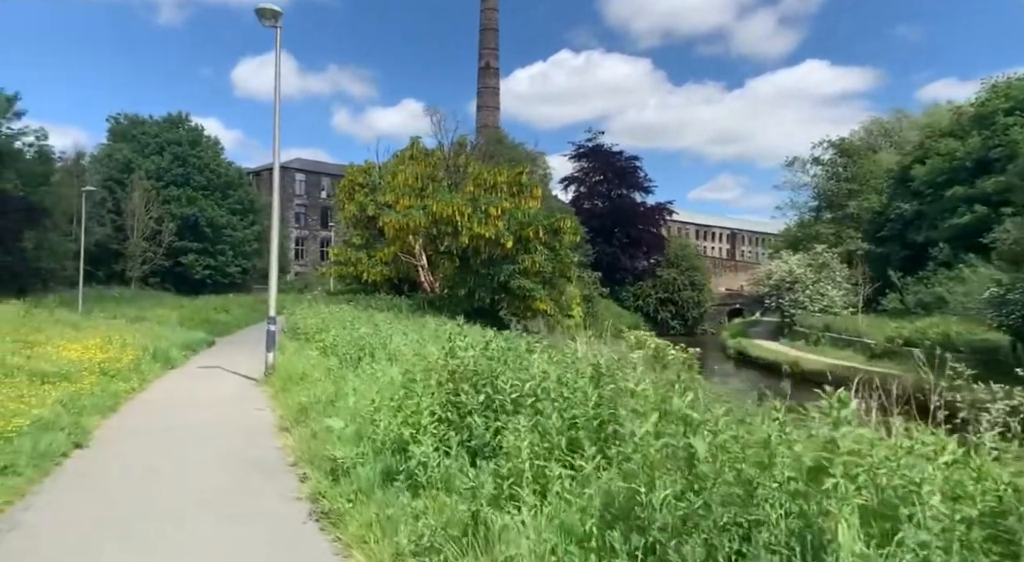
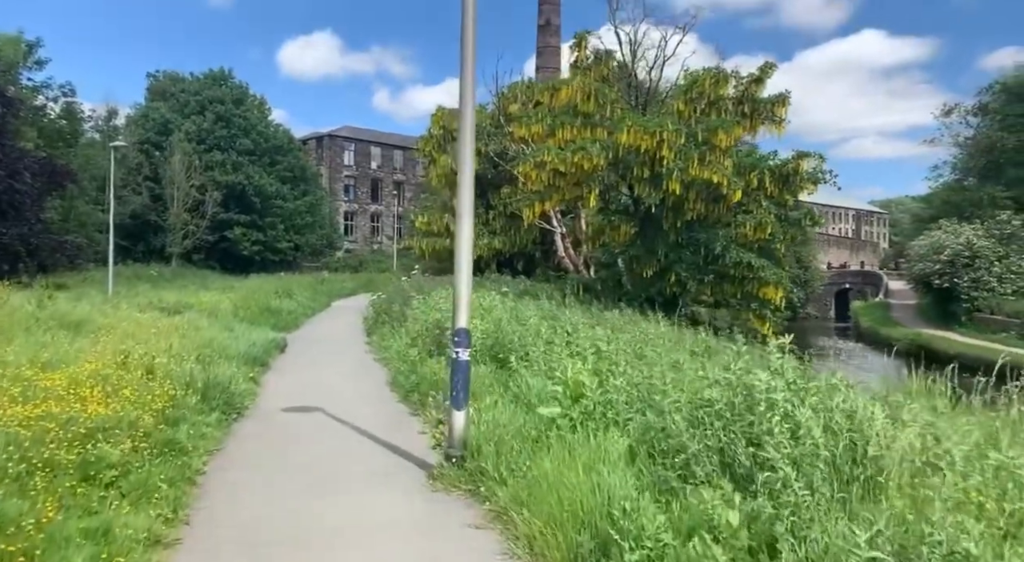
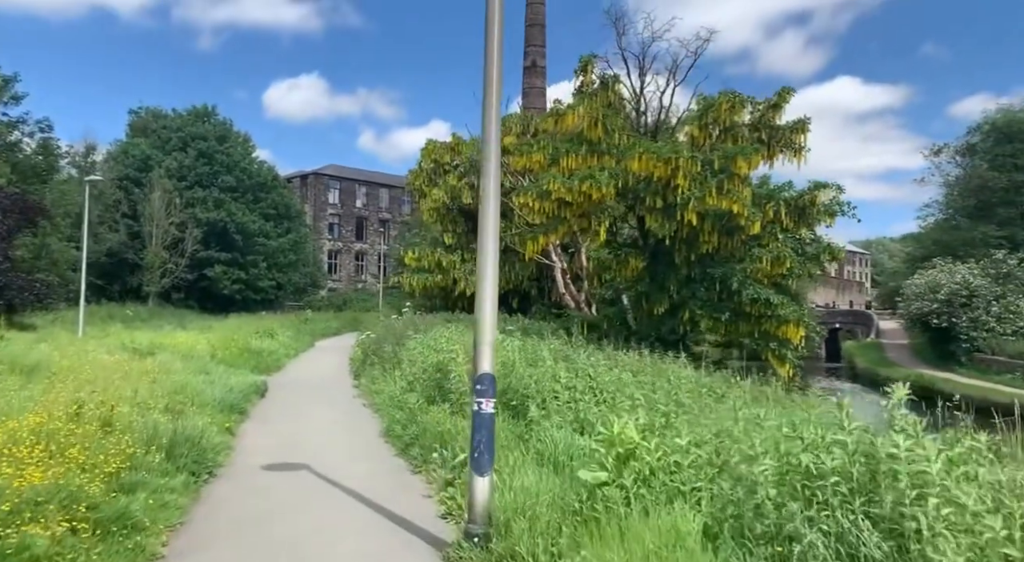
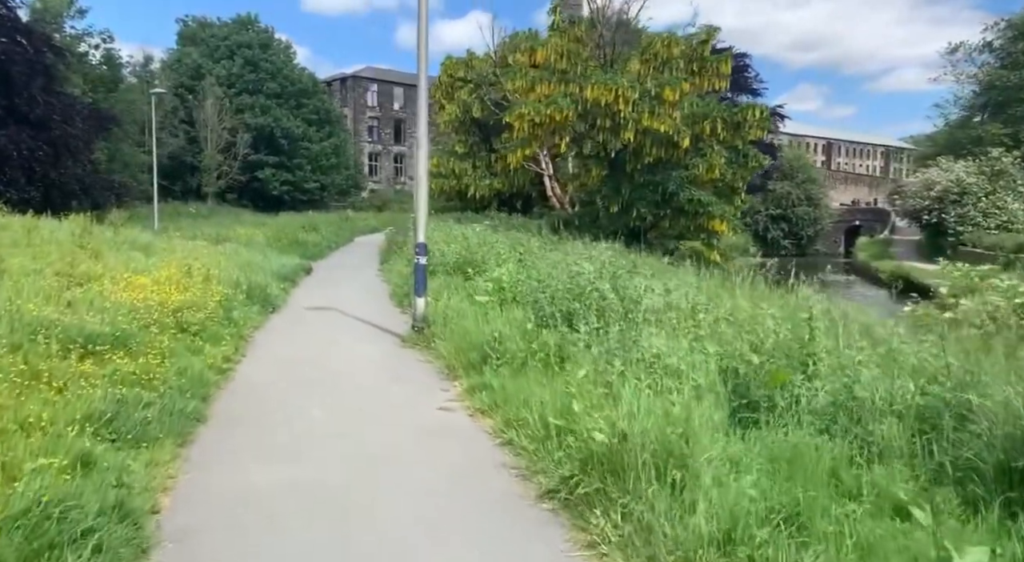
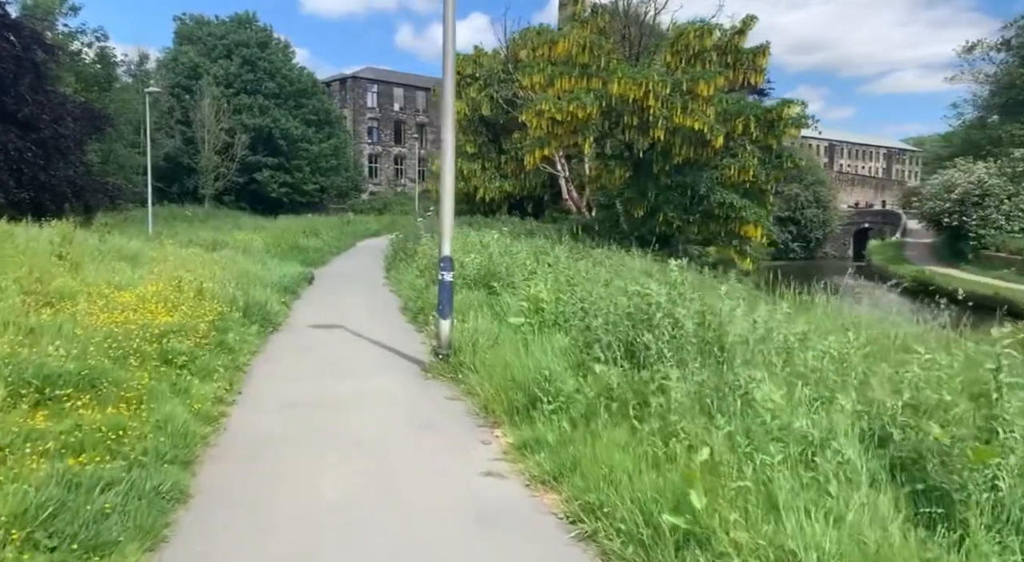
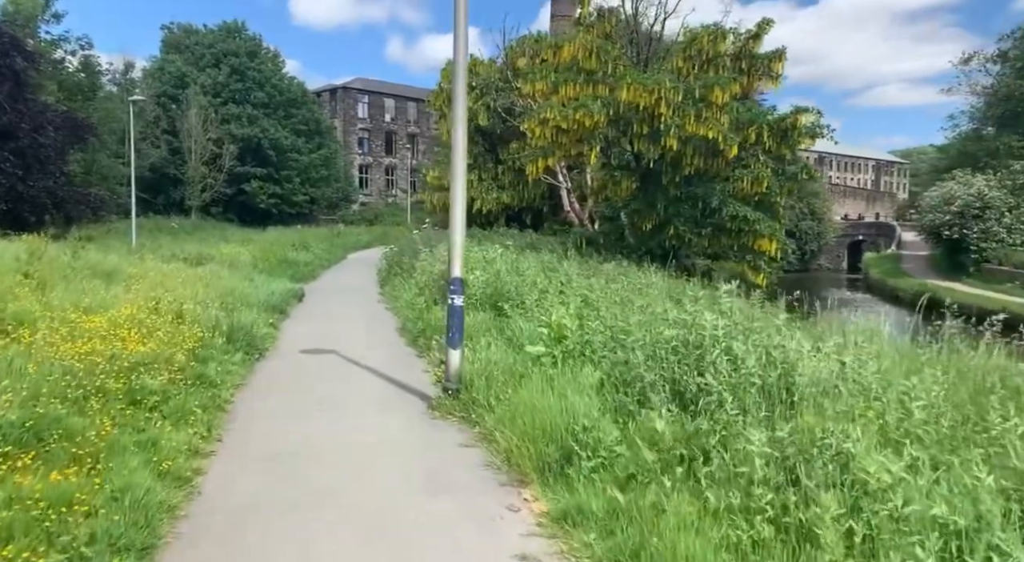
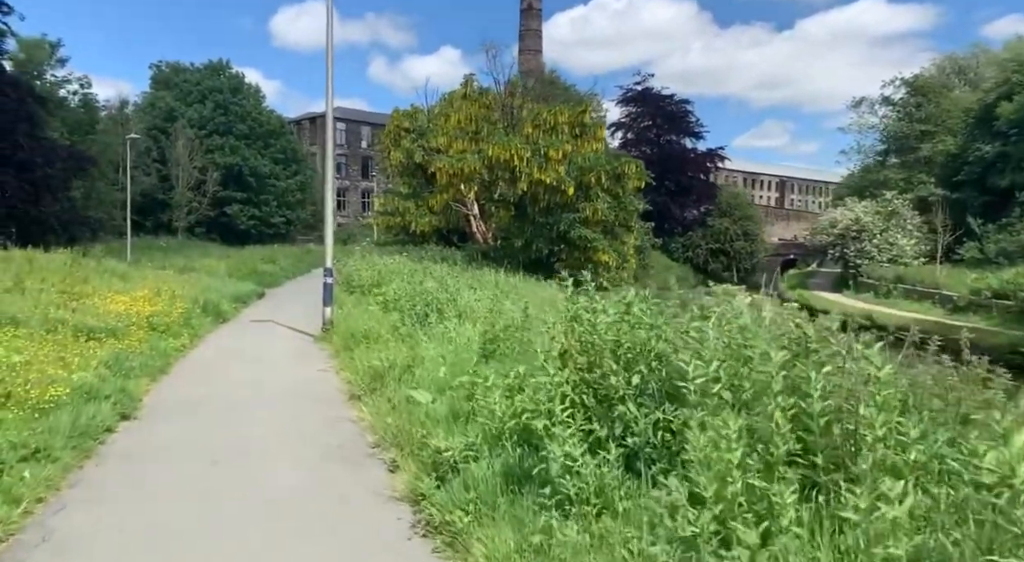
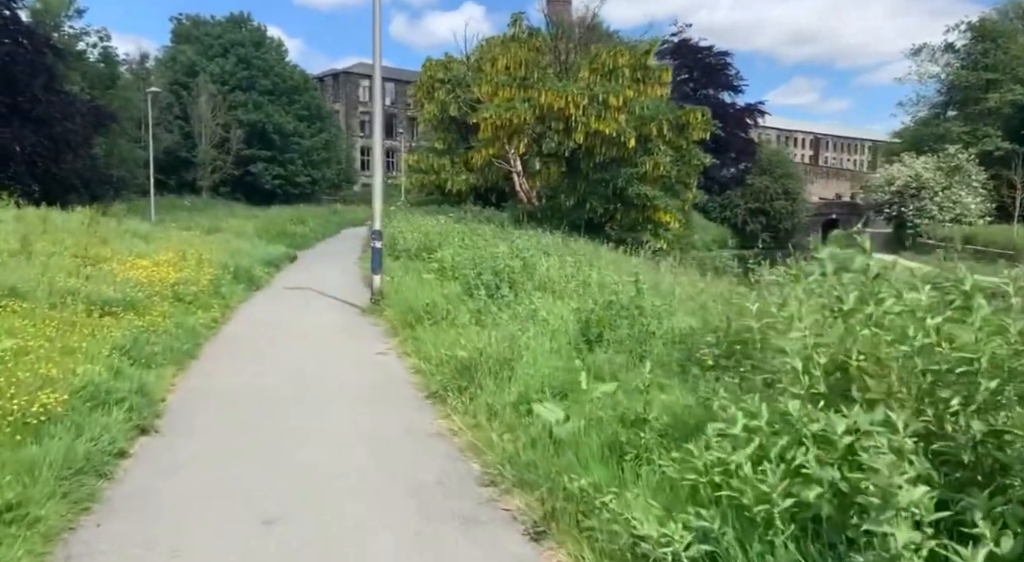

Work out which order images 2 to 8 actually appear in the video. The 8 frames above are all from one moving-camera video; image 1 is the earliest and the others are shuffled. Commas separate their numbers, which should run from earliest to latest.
7, 8, 4, 5, 6, 2, 3
